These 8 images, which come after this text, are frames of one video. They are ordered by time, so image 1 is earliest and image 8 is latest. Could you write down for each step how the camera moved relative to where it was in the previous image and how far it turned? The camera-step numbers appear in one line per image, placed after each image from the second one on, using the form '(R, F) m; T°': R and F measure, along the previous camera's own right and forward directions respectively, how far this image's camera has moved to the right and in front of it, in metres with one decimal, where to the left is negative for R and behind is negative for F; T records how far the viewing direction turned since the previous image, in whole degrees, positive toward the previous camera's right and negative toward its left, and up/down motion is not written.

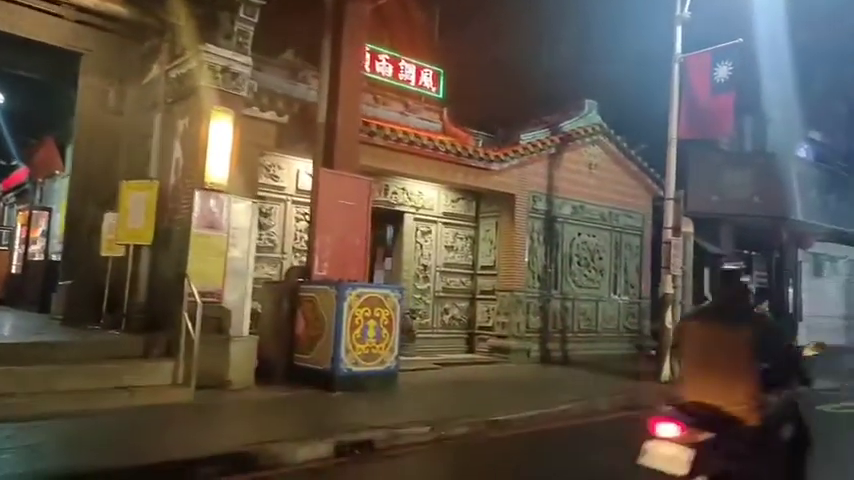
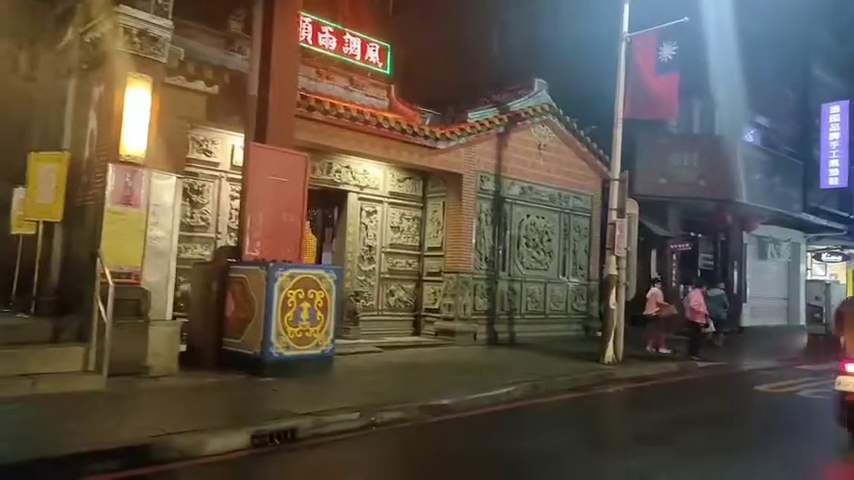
(+0.4, +0.4) m; +4°
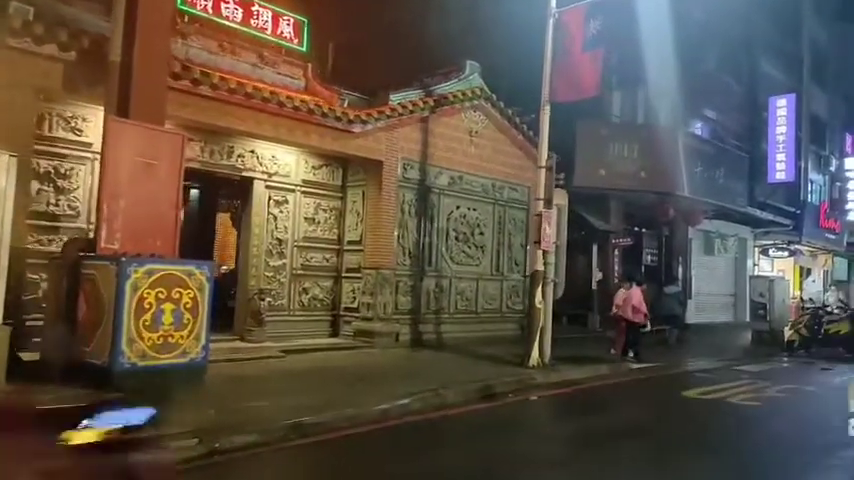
(+1.1, +1.2) m; +3°
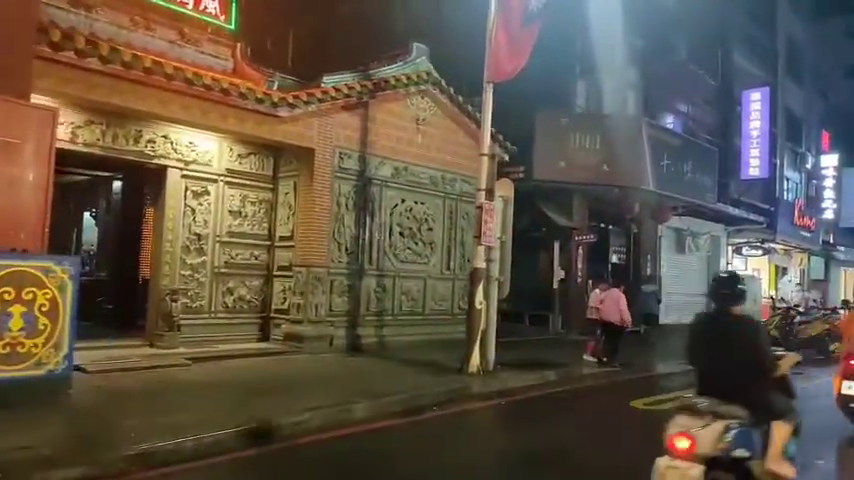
(+1.1, +1.2) m; +1°
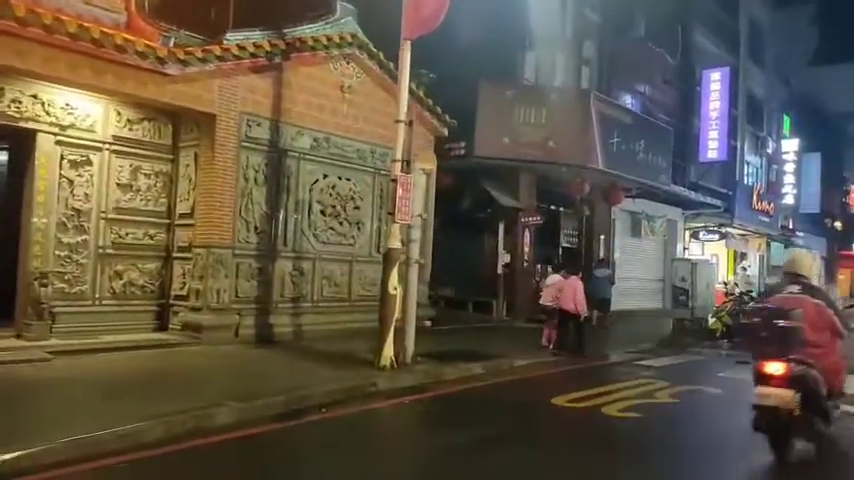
(+1.1, +1.3) m; +2°
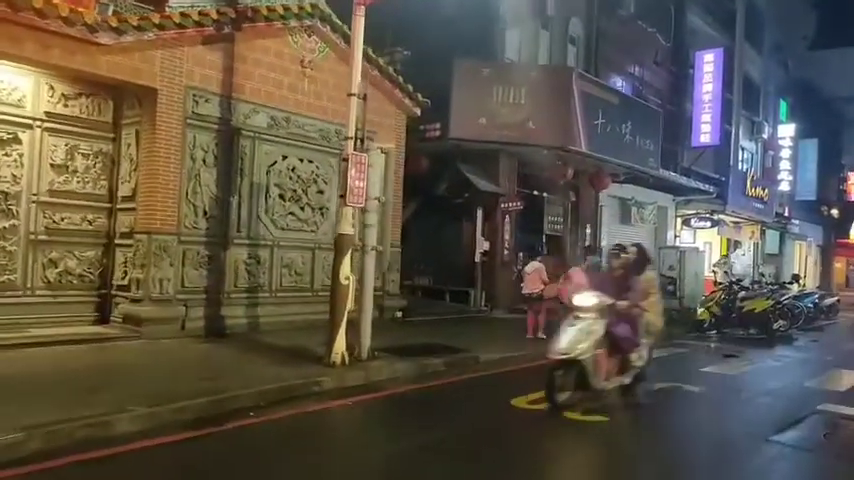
(+0.7, +0.9) m; 0°
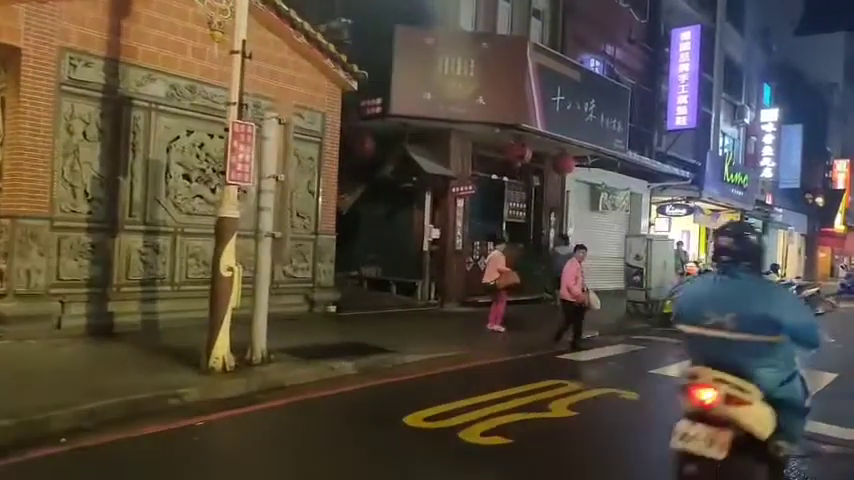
(+1.2, +1.4) m; +1°
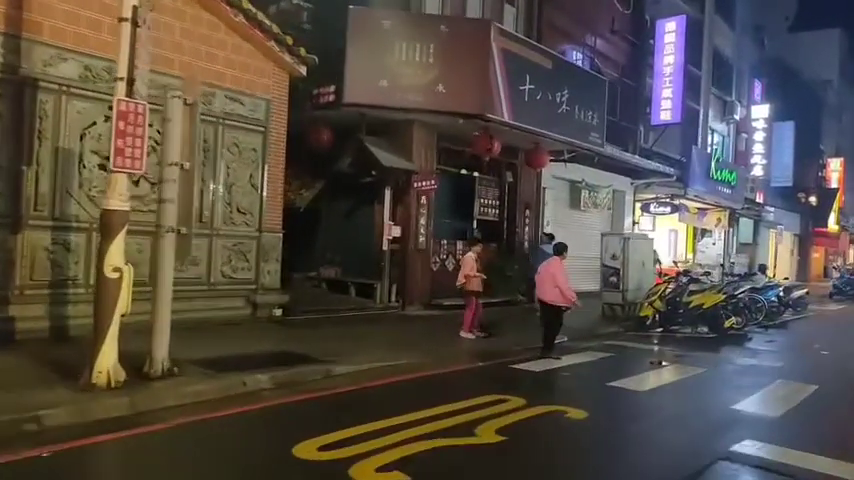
(+0.9, +1.0) m; 0°
